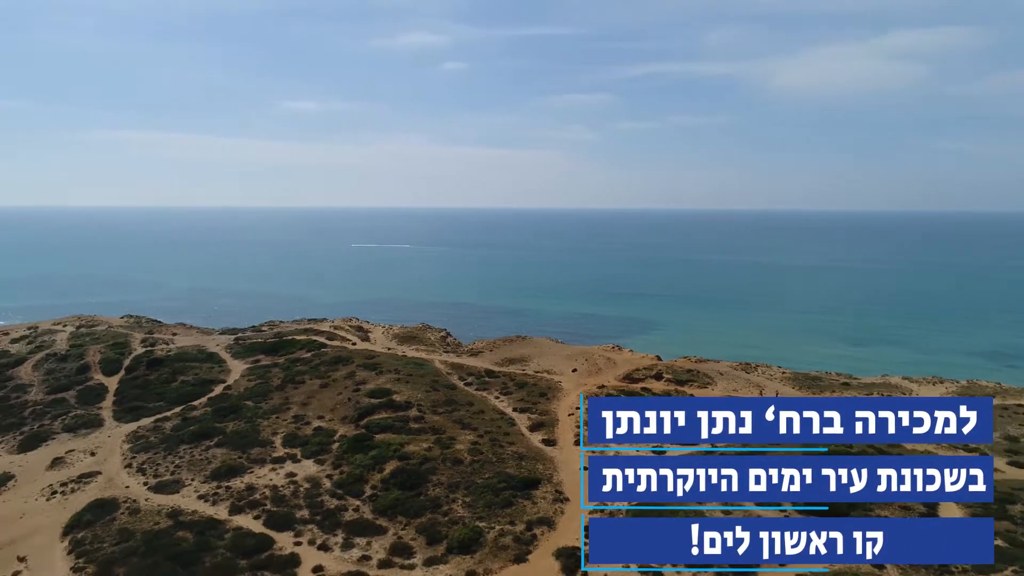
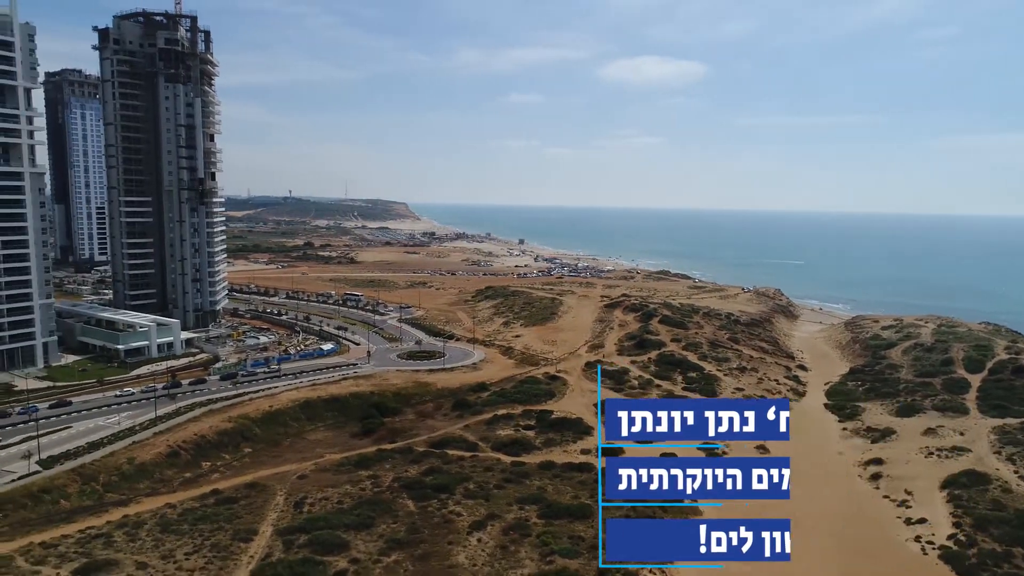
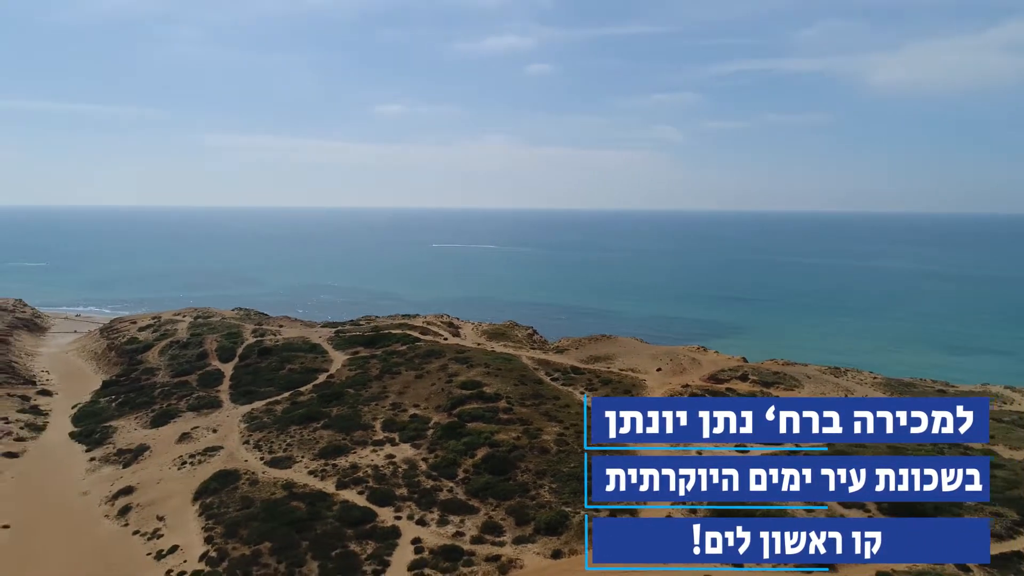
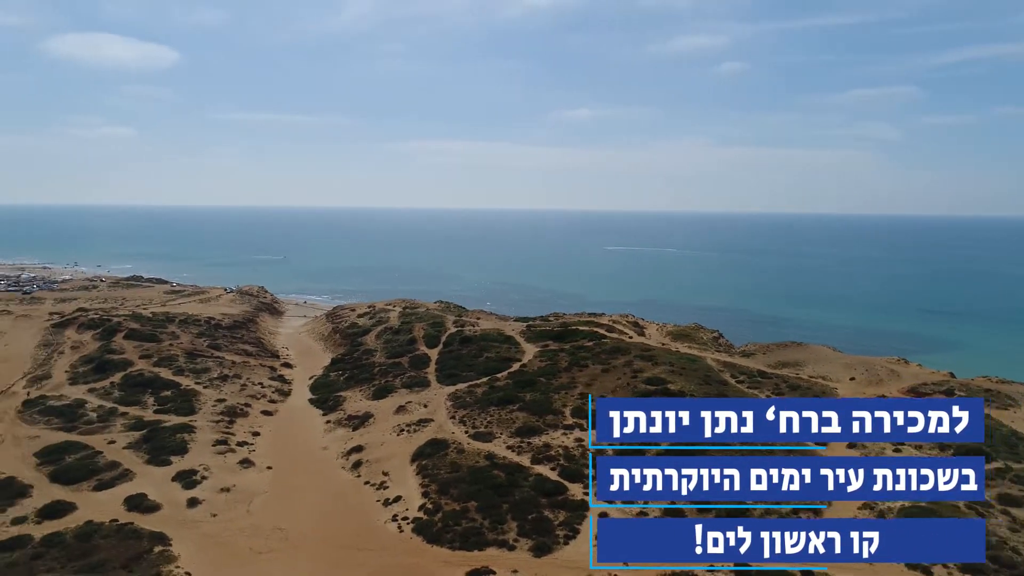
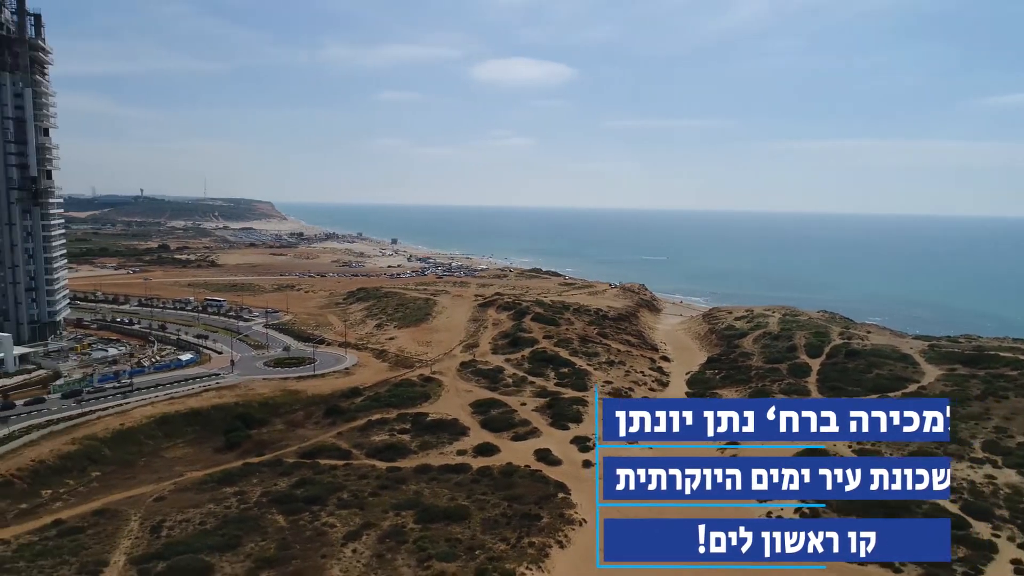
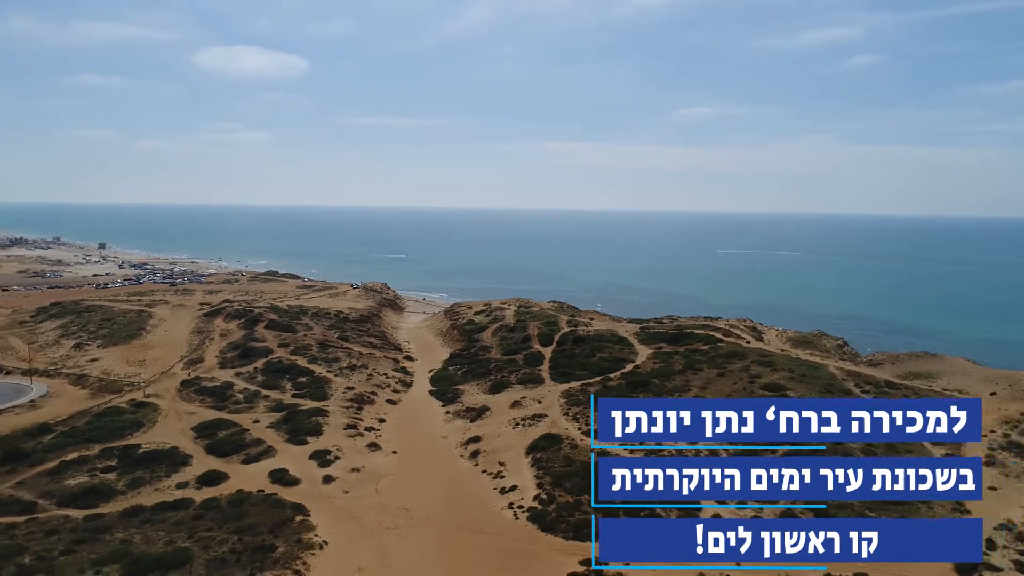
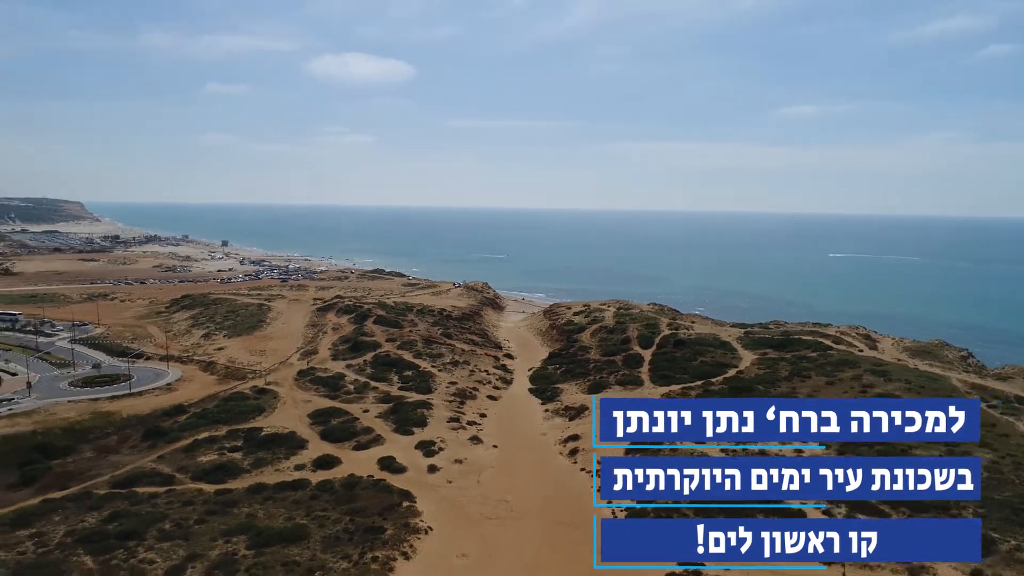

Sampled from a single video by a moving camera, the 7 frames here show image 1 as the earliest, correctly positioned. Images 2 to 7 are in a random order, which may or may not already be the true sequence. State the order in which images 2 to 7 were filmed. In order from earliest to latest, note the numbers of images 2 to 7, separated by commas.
3, 4, 6, 7, 5, 2
